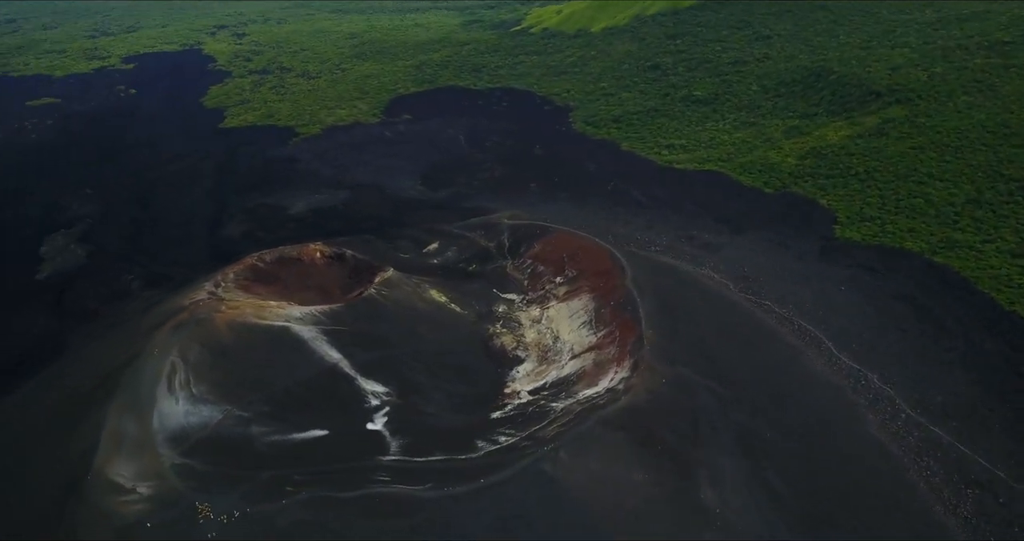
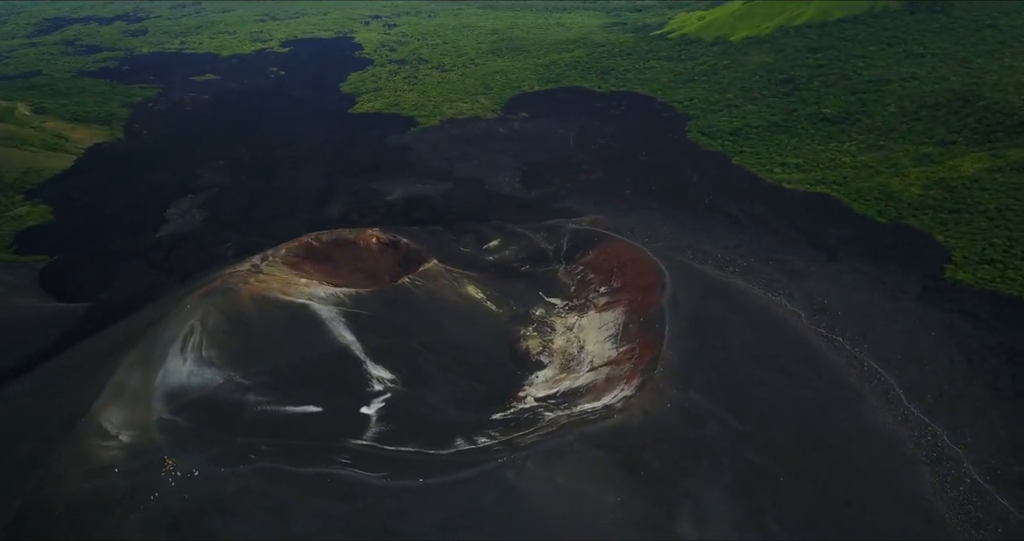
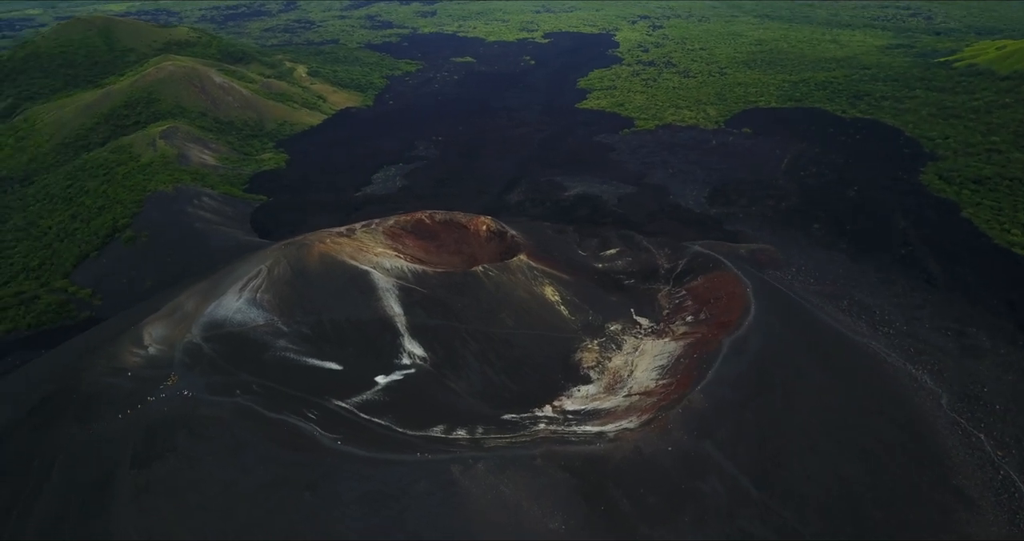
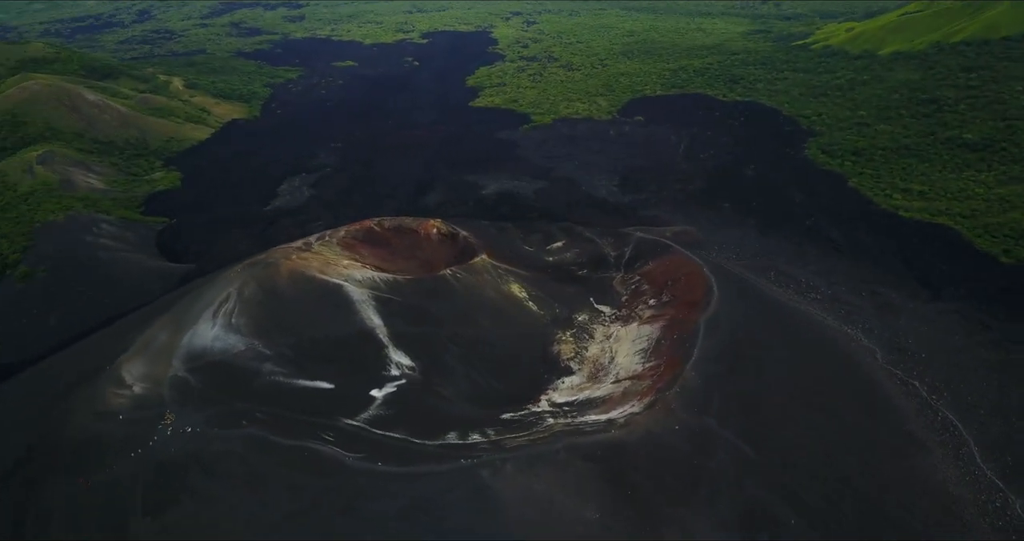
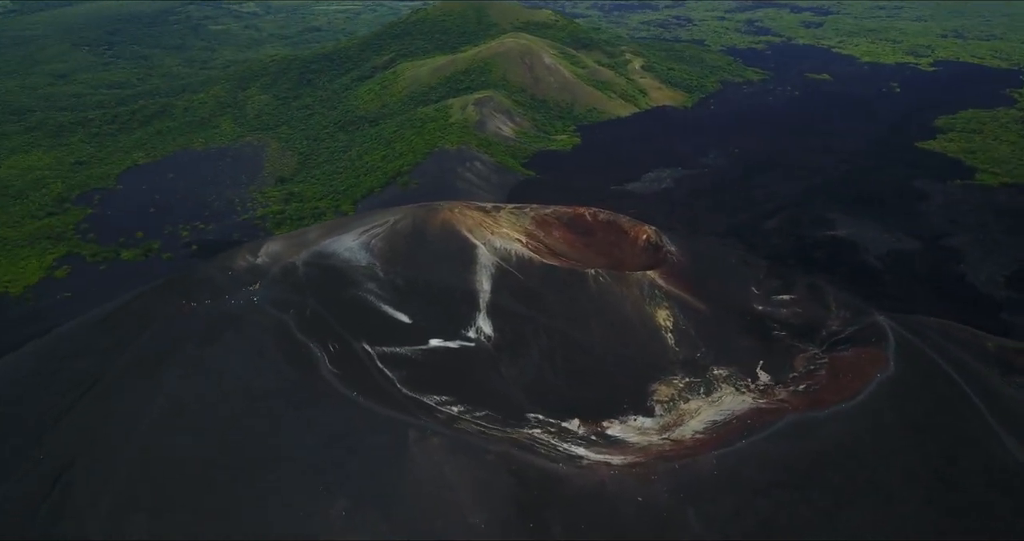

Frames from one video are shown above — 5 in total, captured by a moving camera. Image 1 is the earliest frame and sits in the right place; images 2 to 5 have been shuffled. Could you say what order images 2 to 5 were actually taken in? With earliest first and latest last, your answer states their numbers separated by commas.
2, 4, 3, 5
